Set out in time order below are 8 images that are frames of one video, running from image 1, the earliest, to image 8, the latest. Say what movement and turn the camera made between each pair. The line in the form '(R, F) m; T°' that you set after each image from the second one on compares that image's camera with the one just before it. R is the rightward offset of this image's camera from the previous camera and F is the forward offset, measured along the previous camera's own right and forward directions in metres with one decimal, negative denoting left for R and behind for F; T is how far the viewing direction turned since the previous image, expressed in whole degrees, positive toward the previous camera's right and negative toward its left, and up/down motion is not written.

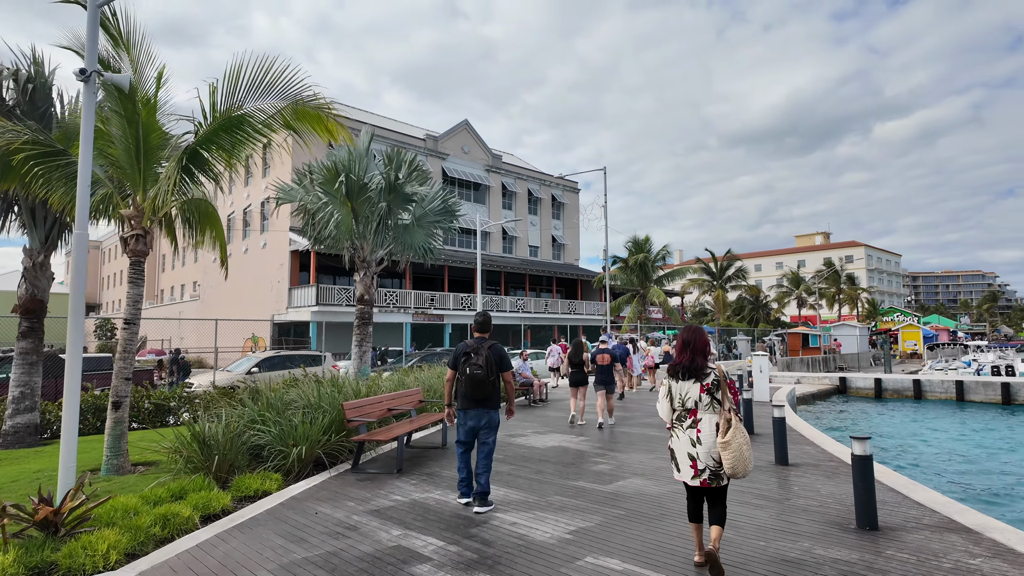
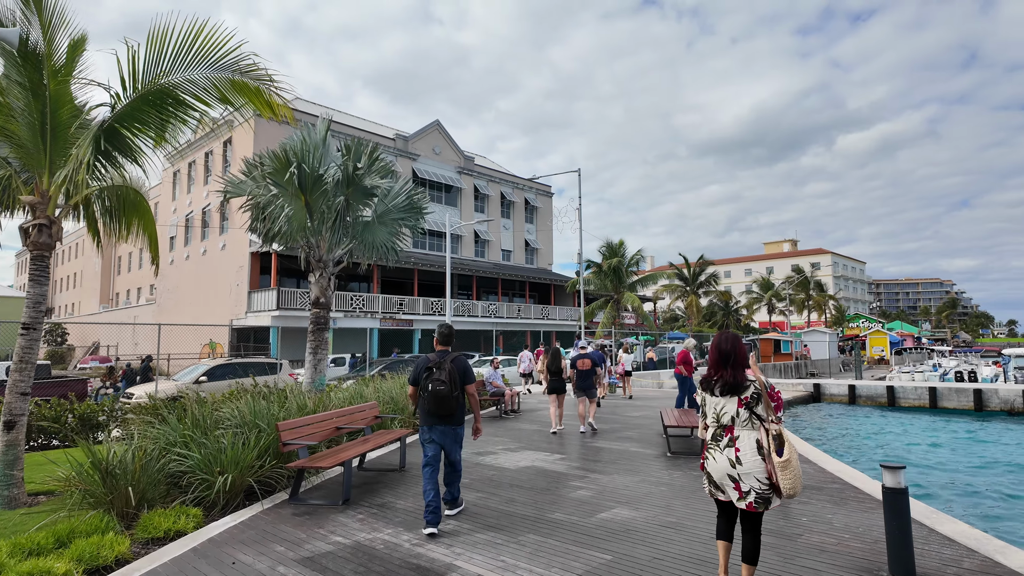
(+0.1, +0.9) m; +3°
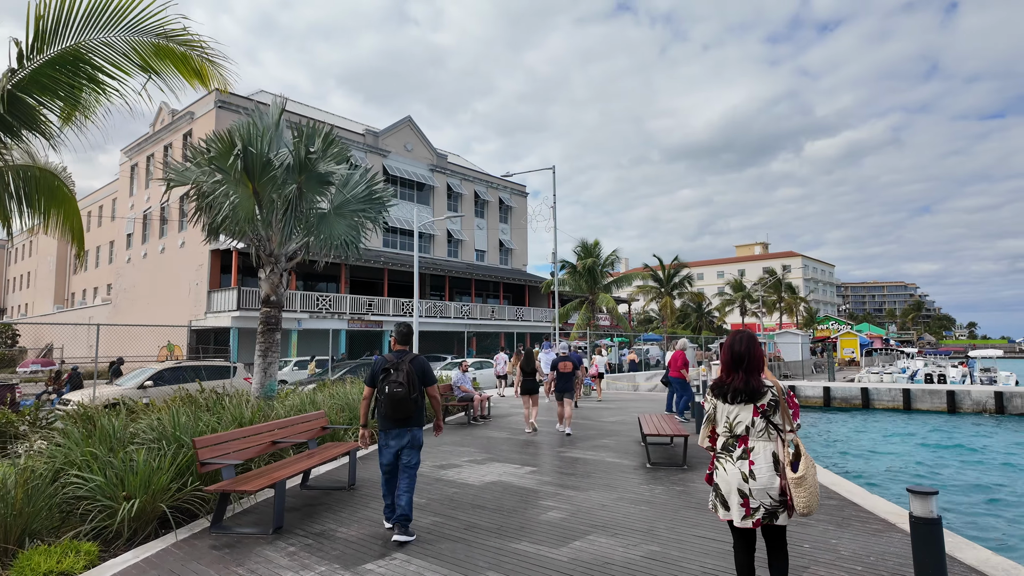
(+0.1, +0.8) m; +2°
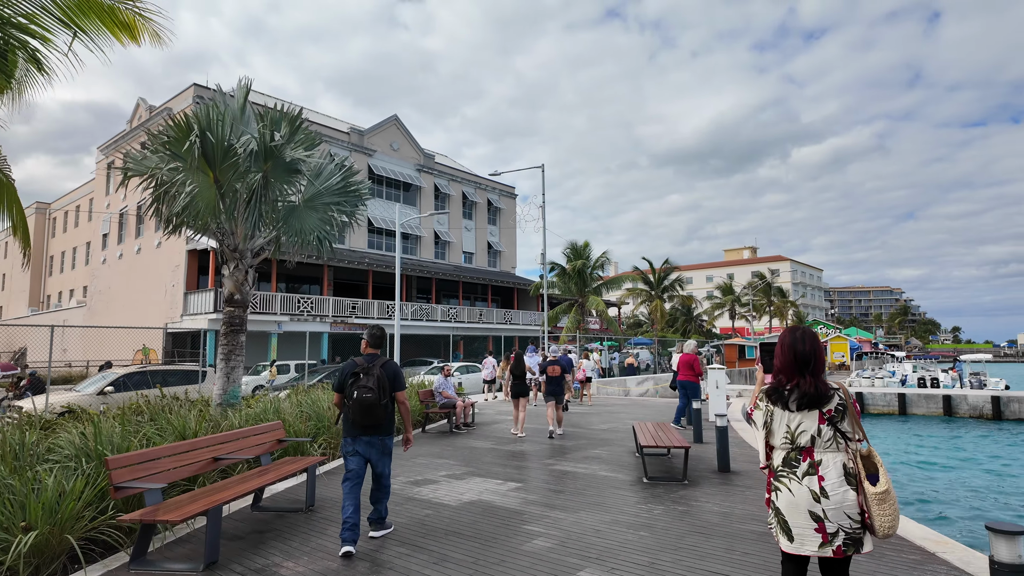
(+0.1, +0.8) m; +1°
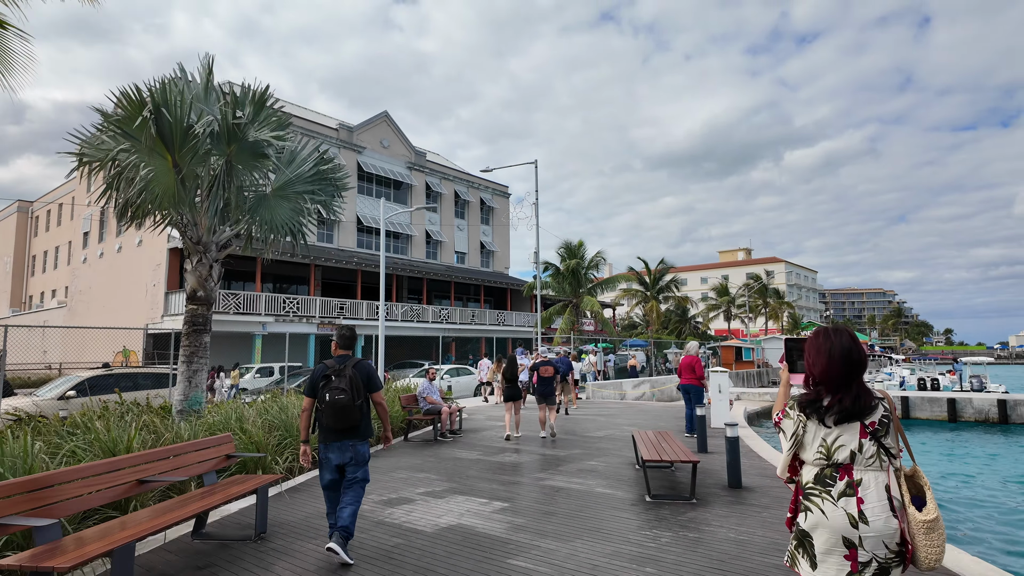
(+0.1, +0.8) m; +1°
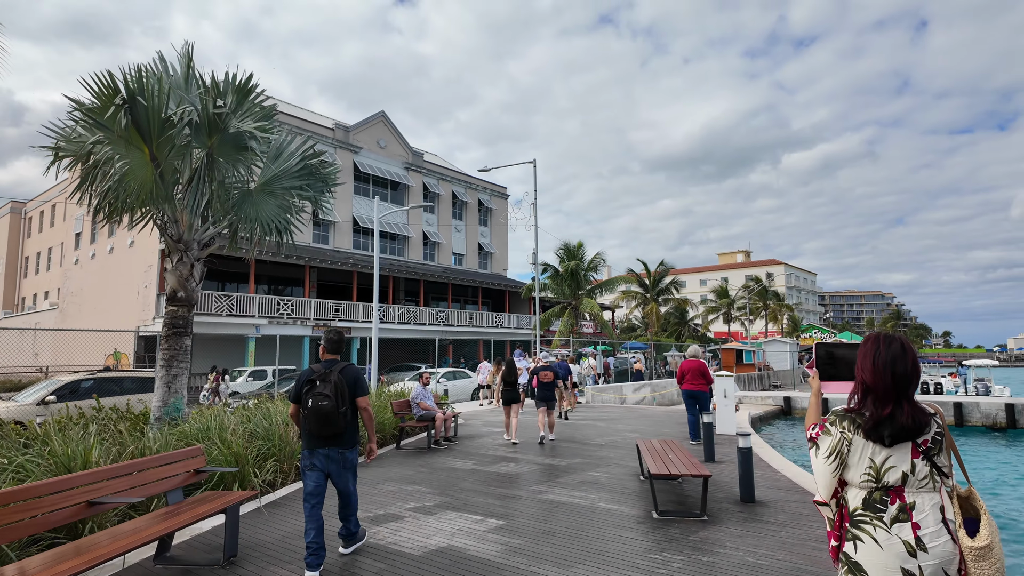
(0.0, +0.5) m; 0°
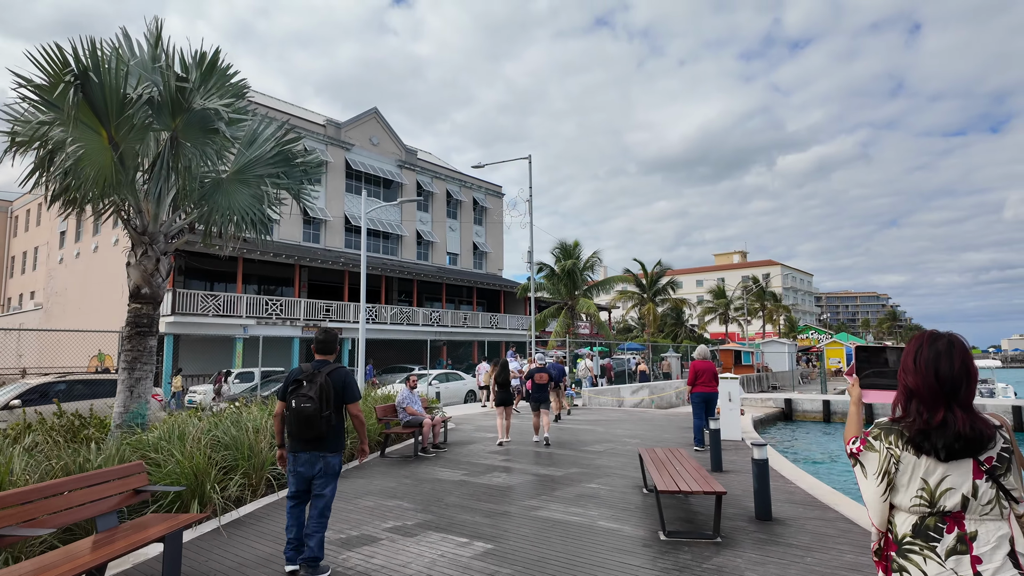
(+0.1, +0.7) m; 0°
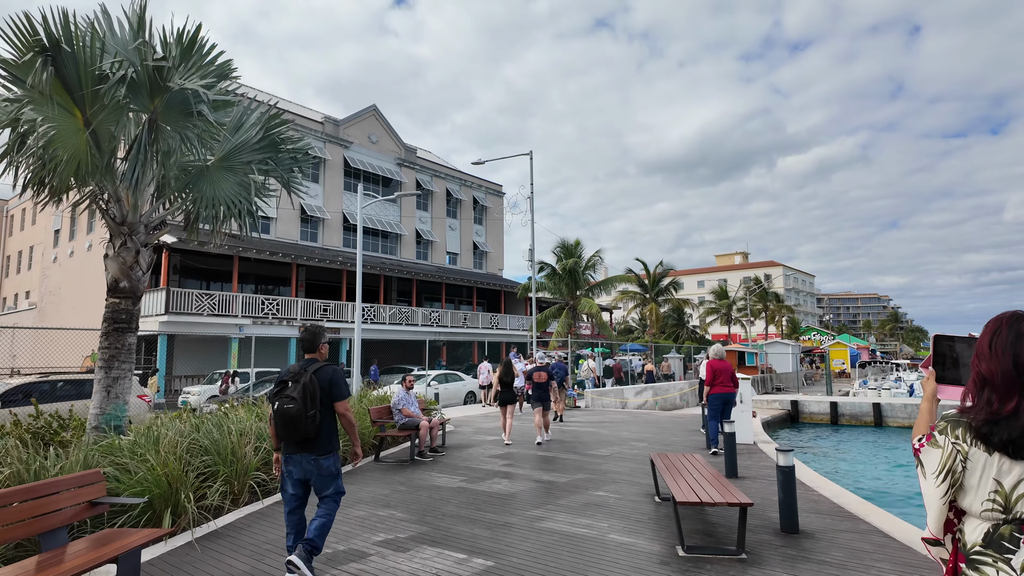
(0.0, +0.5) m; 0°
